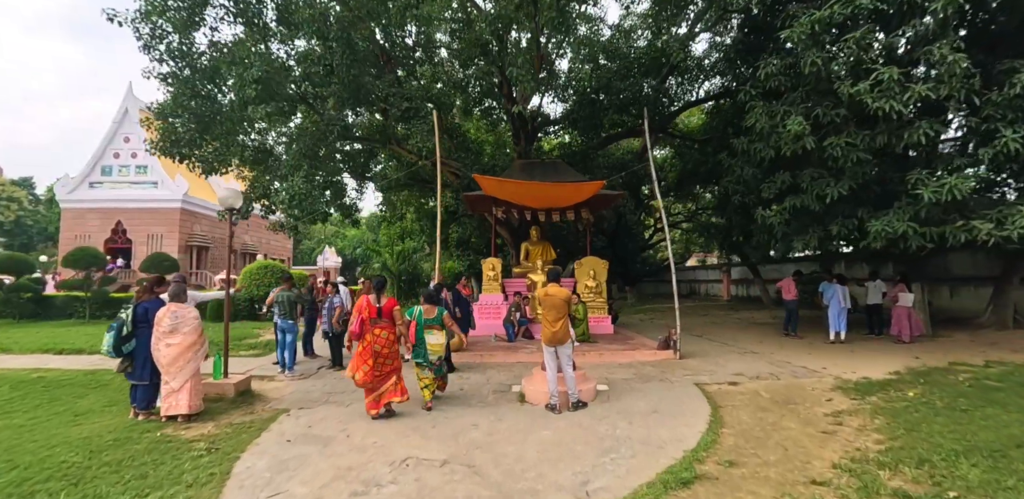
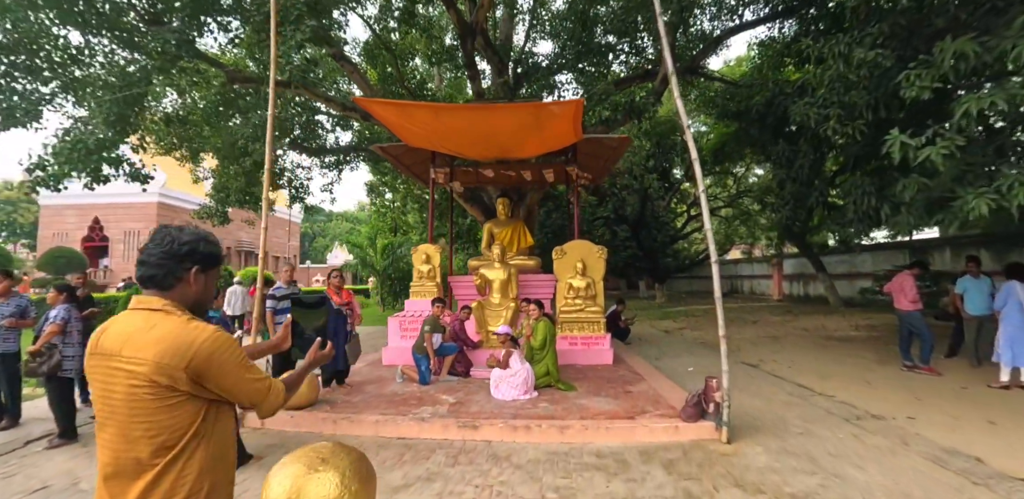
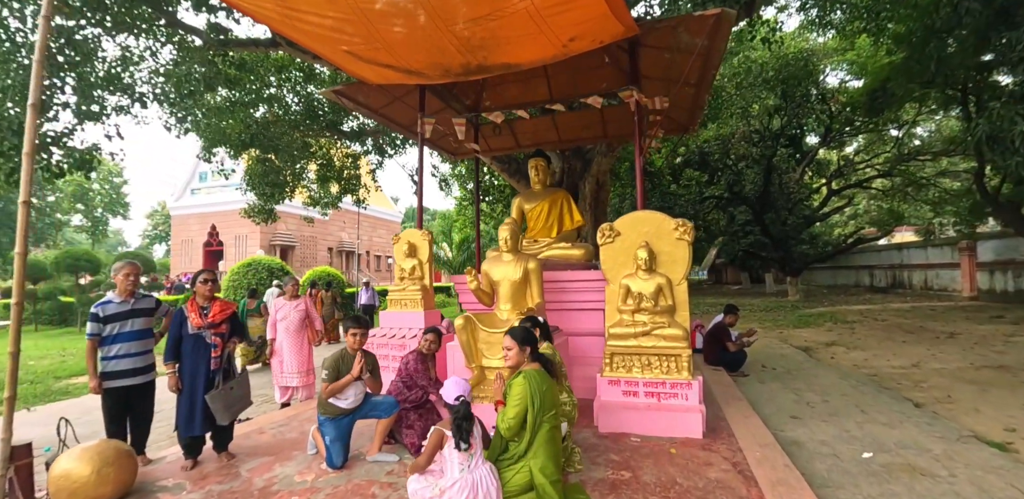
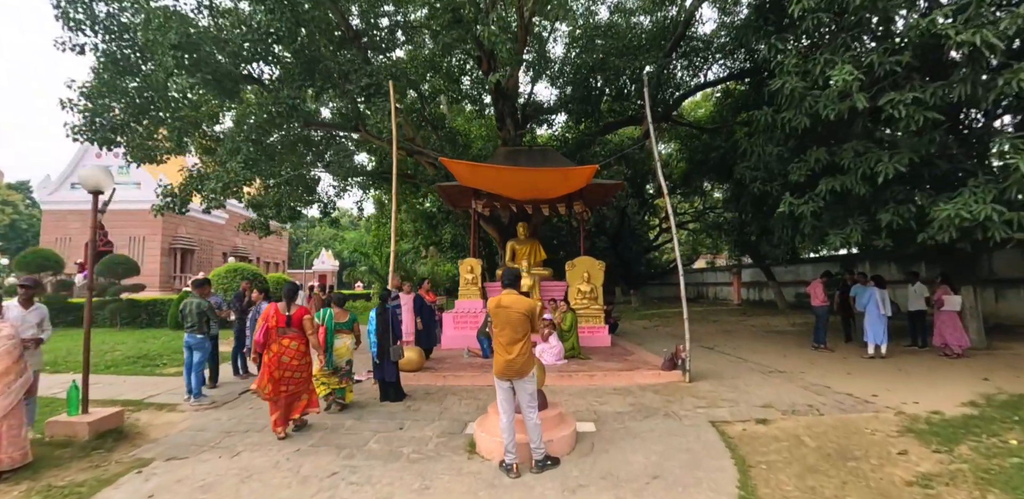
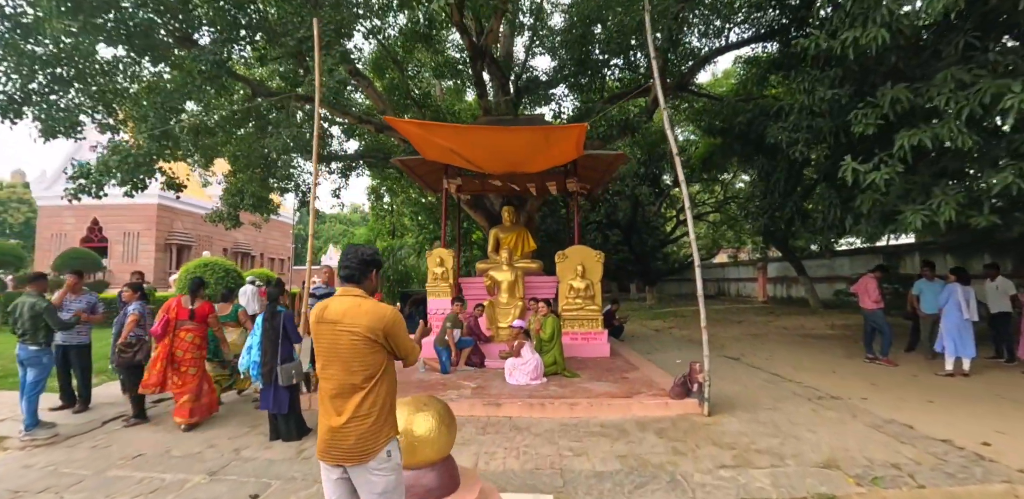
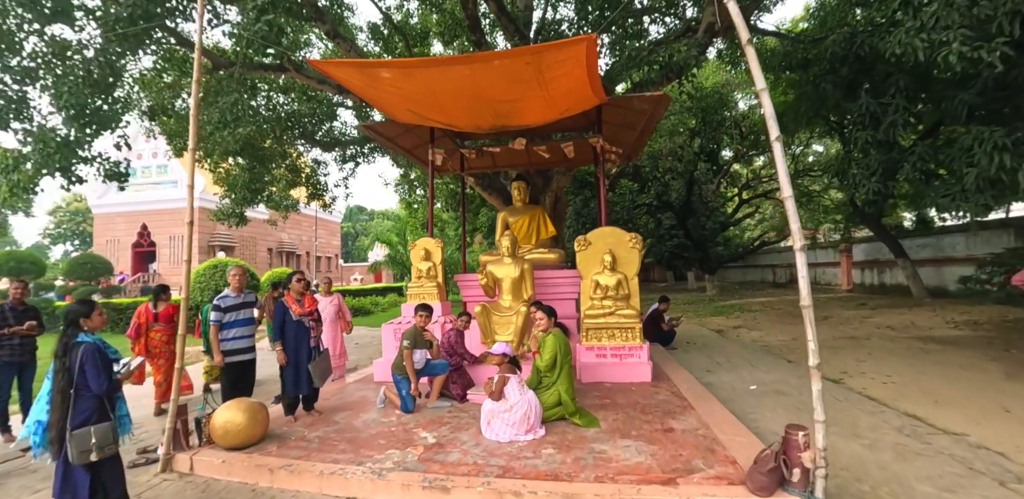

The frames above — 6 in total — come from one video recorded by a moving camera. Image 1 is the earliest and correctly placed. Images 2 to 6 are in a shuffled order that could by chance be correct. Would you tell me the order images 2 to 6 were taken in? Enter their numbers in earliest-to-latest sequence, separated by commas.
4, 5, 2, 6, 3
